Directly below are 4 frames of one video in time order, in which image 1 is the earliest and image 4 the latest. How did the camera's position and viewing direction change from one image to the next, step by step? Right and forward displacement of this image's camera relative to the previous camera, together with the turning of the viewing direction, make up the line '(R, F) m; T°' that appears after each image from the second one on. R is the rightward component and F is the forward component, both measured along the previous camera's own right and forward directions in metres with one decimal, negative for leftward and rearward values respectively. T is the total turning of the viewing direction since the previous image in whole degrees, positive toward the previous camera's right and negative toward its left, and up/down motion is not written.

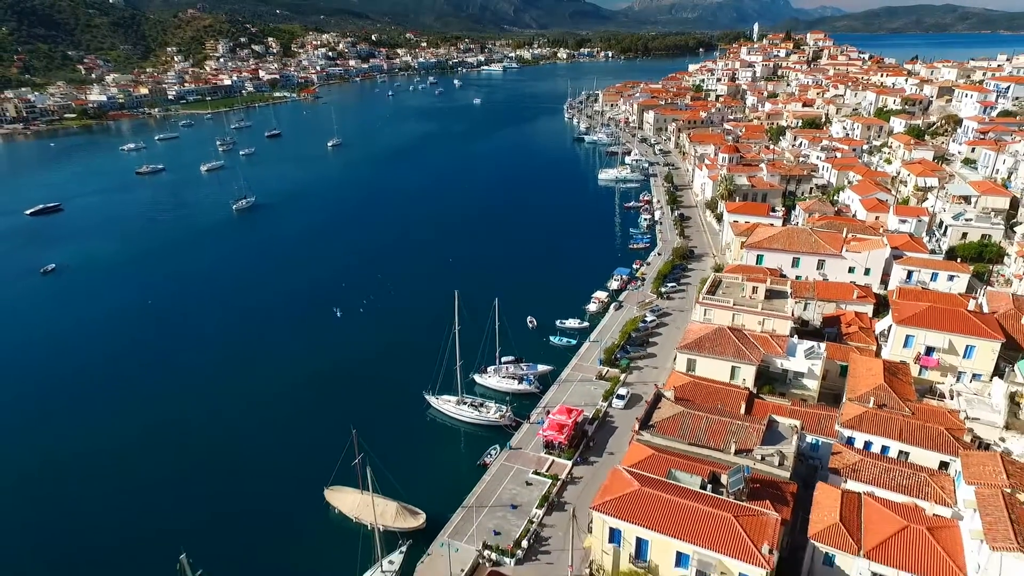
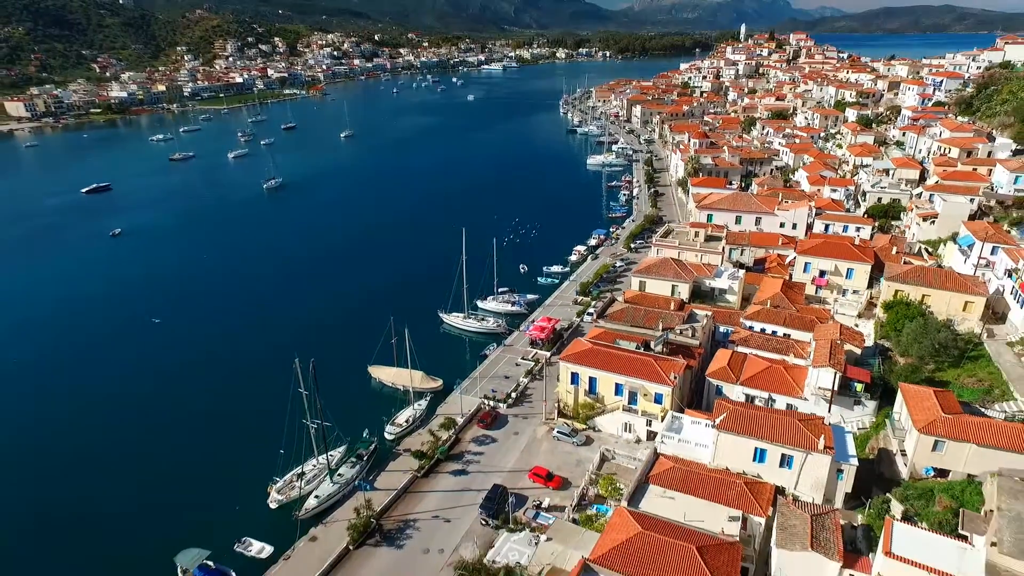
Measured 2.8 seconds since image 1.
(+0.4, -11.3) m; 0°
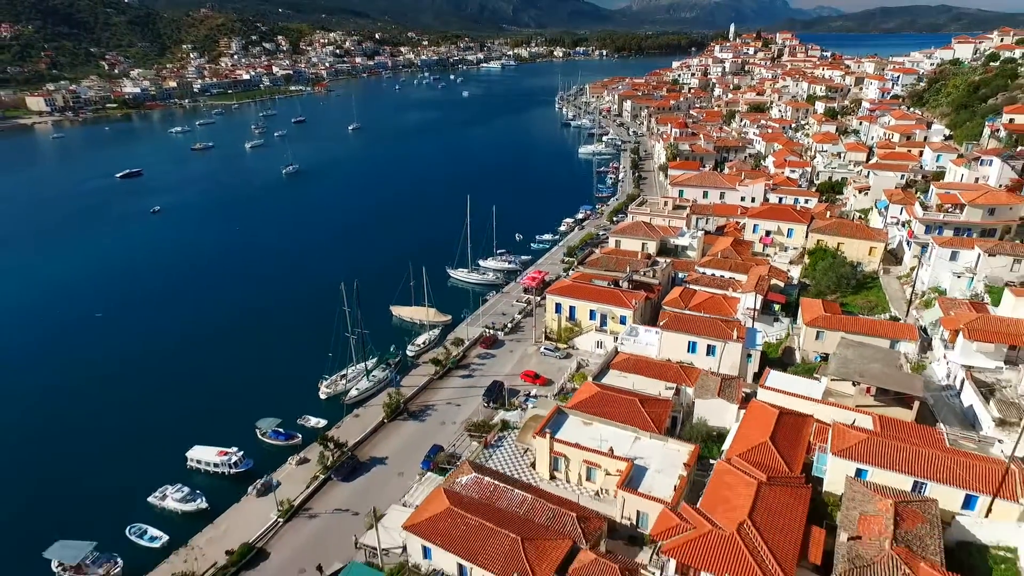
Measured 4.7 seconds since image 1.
(+0.2, -9.1) m; 0°
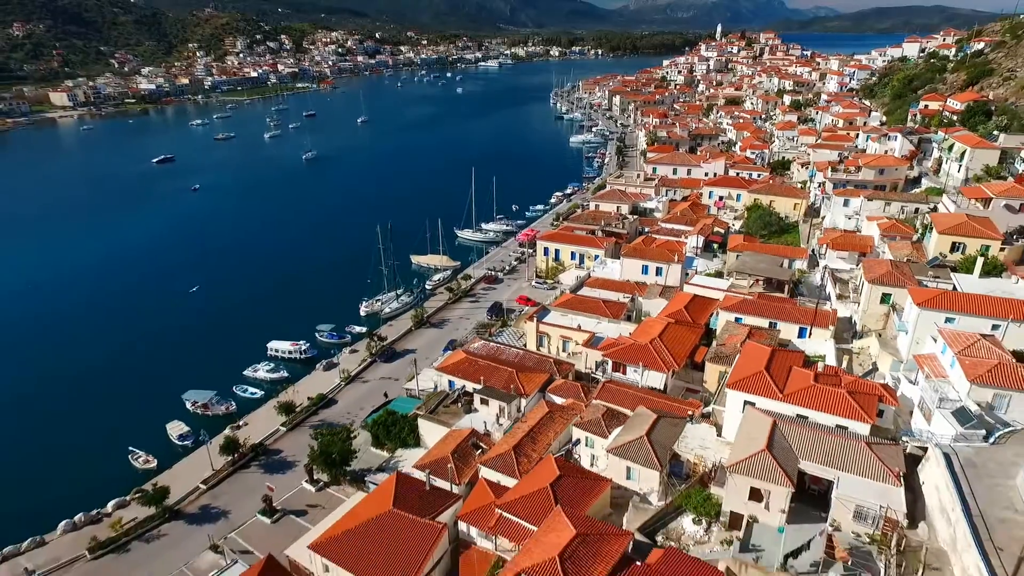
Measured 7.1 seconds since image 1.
(0.0, -11.6) m; 0°
